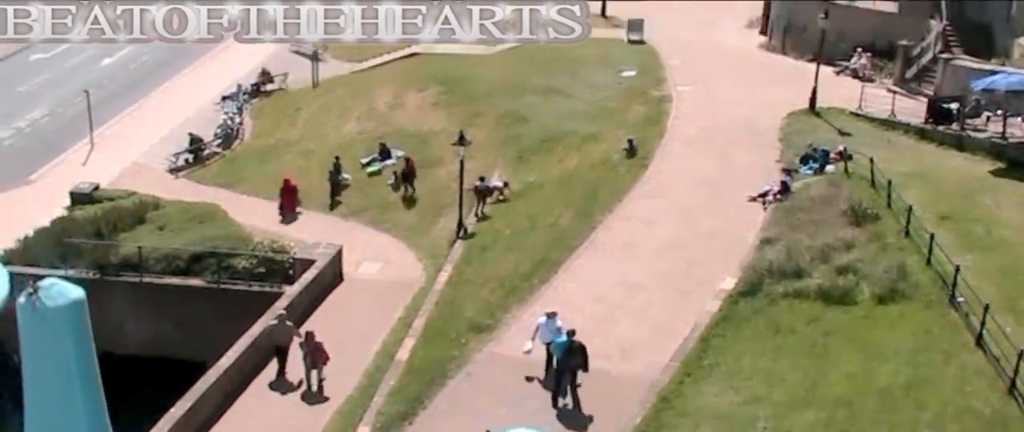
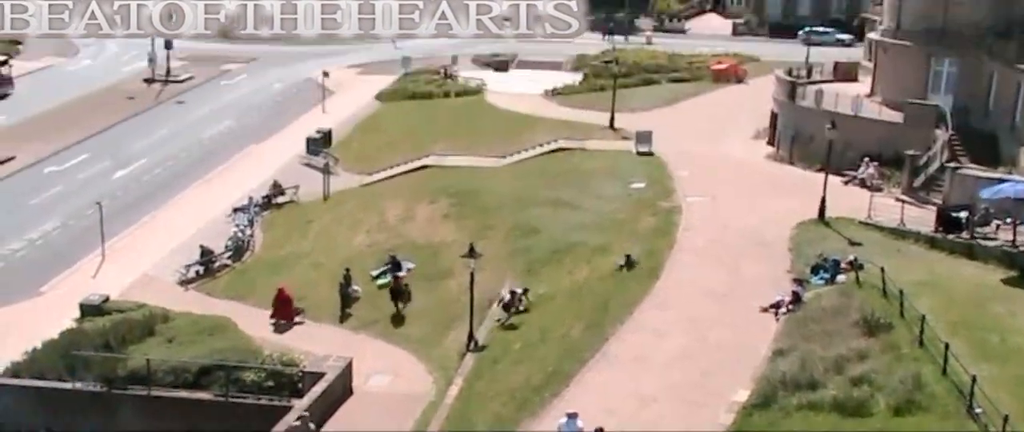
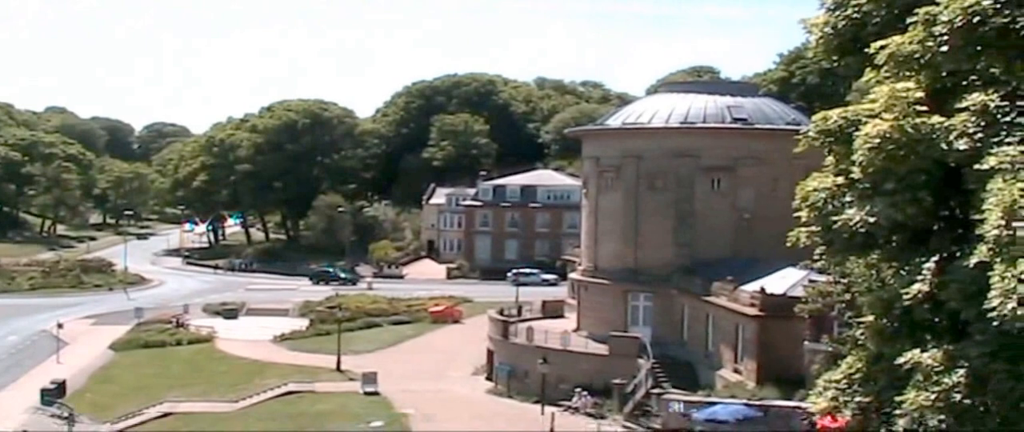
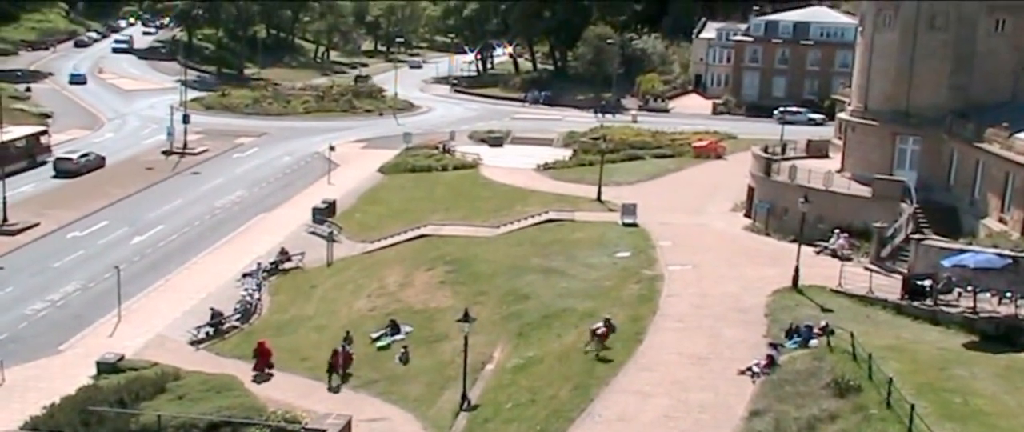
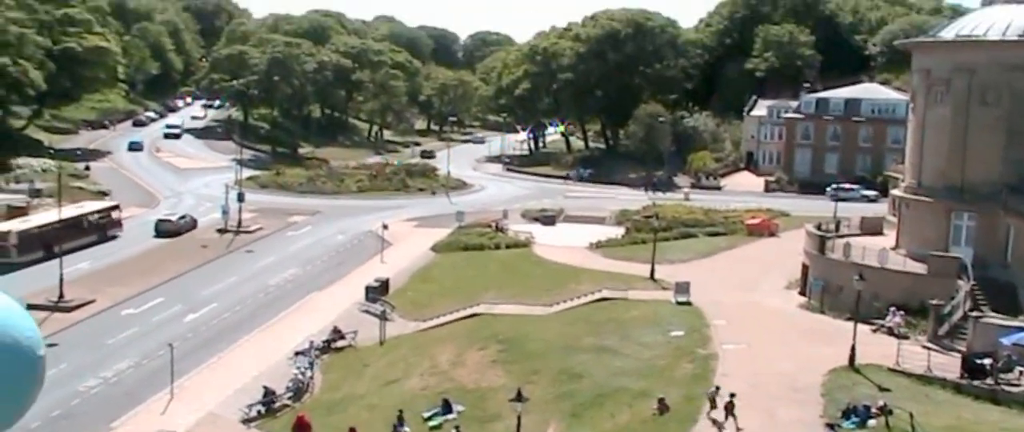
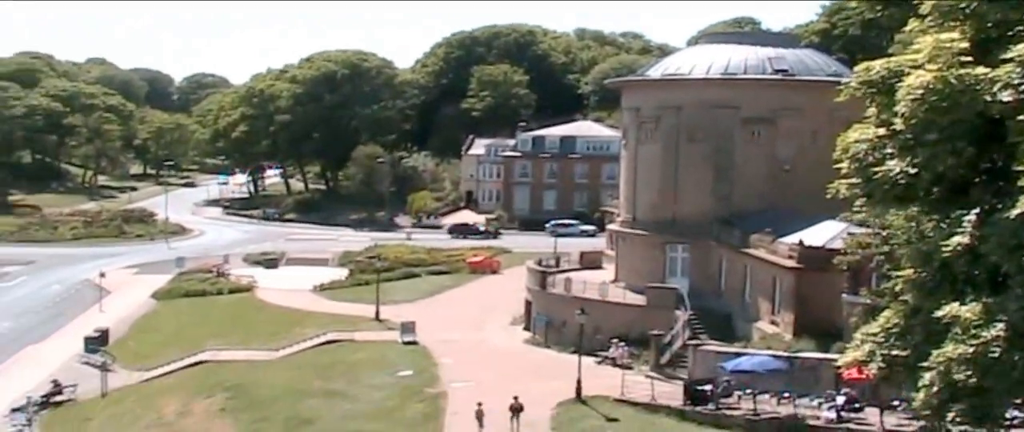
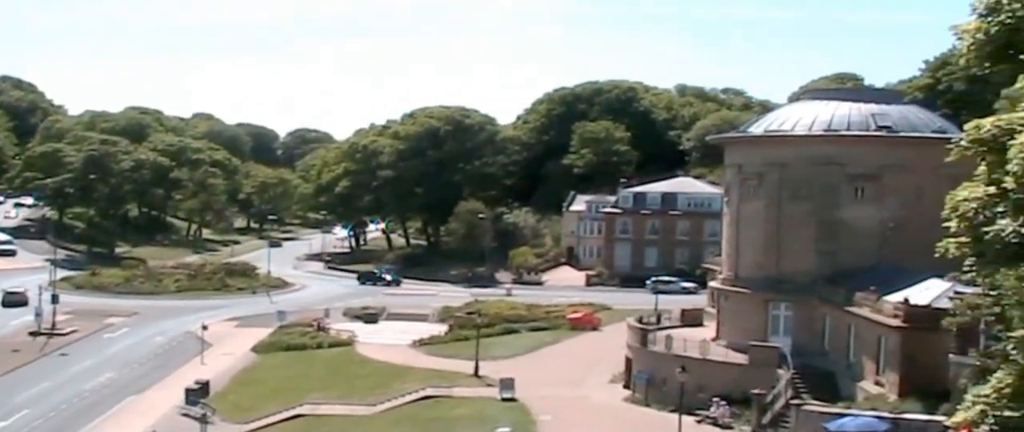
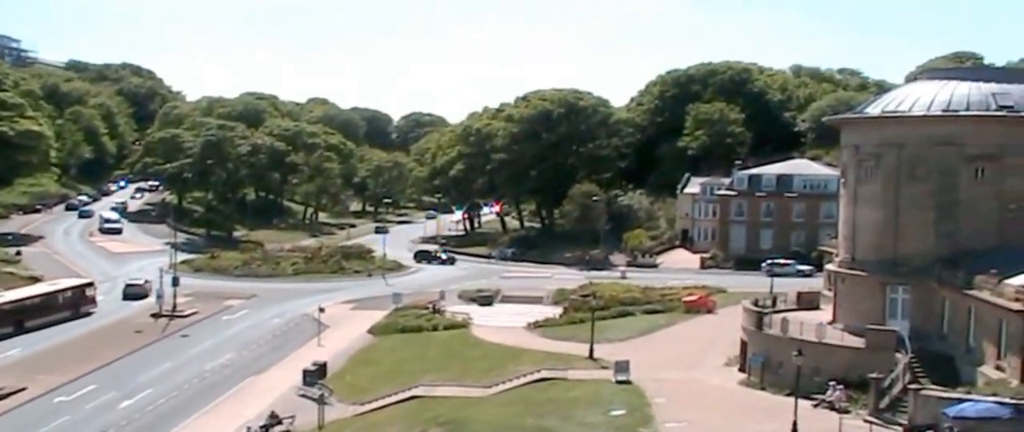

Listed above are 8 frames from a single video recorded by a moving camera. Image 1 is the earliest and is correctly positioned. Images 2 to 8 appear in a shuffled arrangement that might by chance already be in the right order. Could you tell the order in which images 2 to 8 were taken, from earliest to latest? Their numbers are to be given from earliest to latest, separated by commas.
2, 4, 5, 8, 7, 3, 6
